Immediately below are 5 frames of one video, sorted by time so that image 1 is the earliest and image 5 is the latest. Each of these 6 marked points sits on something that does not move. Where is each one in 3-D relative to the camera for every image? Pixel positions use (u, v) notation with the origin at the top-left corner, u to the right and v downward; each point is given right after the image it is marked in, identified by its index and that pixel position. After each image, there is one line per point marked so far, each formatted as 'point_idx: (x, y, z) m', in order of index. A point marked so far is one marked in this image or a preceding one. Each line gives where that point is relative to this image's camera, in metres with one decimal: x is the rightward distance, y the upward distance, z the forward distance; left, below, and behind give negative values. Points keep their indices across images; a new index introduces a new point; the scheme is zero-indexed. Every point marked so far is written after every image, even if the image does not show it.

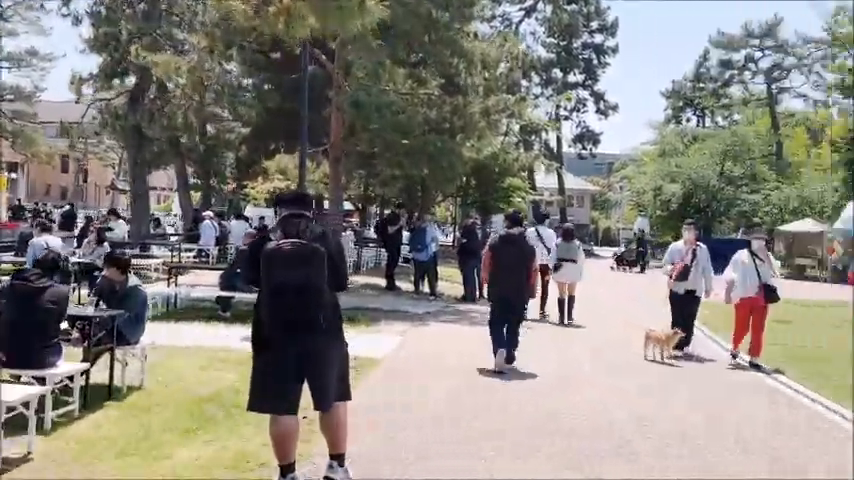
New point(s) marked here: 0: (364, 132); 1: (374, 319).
0: (-1.5, +2.6, +19.9) m
1: (-1.0, -1.4, +14.9) m
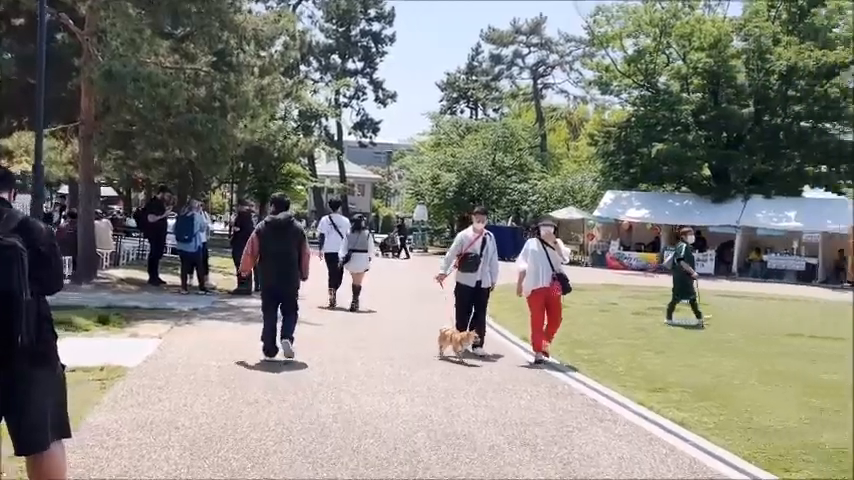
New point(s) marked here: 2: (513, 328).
0: (-6.6, +2.8, +17.8) m
1: (-4.7, -1.3, +13.2) m
2: (+1.5, -1.6, +13.6) m
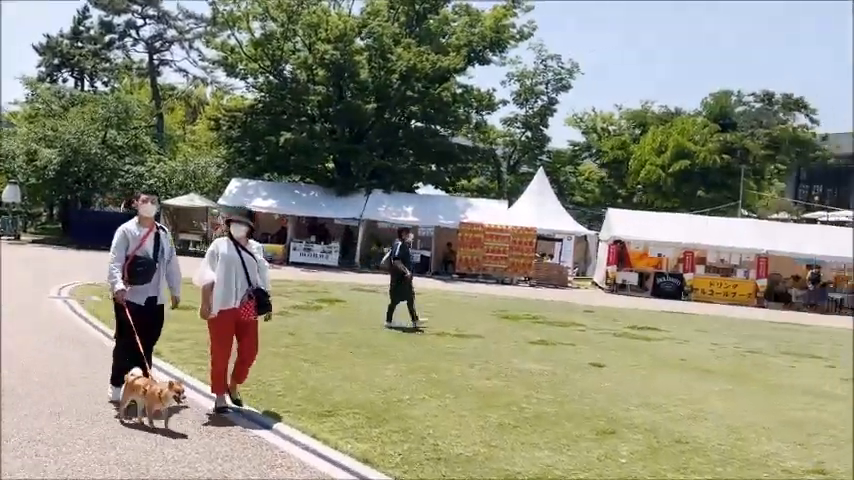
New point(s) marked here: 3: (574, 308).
0: (-12.9, +3.1, +11.5) m
1: (-9.3, -1.1, +8.2) m
2: (-3.8, -1.5, +11.4) m
3: (+3.5, -1.6, +19.9) m
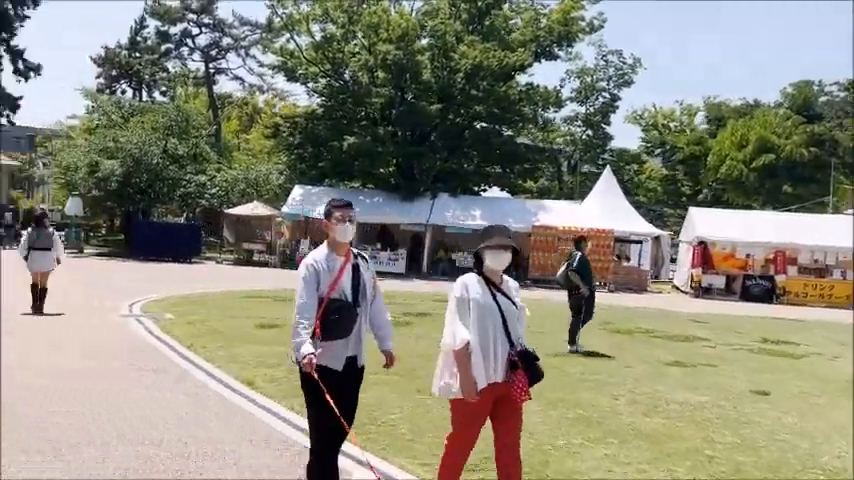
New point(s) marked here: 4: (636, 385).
0: (-11.5, +2.8, +10.8) m
1: (-8.0, -1.4, +7.3) m
2: (-2.3, -1.7, +10.1) m
3: (+5.6, -1.7, +18.2) m
4: (+2.4, -1.7, +9.5) m
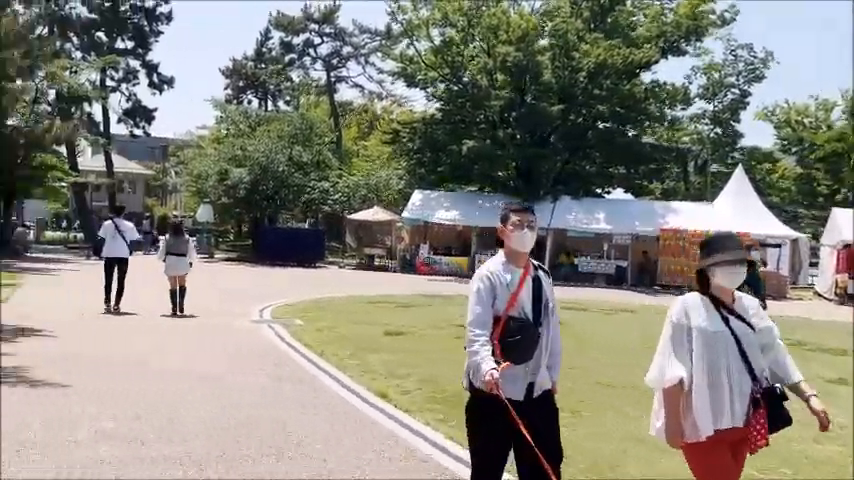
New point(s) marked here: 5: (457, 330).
0: (-9.7, +2.6, +11.9) m
1: (-6.7, -1.5, +7.9) m
2: (-0.7, -1.8, +9.9) m
3: (+8.2, -1.8, +16.8) m
4: (+3.9, -1.7, +8.7) m
5: (+0.5, -1.6, +14.9) m
